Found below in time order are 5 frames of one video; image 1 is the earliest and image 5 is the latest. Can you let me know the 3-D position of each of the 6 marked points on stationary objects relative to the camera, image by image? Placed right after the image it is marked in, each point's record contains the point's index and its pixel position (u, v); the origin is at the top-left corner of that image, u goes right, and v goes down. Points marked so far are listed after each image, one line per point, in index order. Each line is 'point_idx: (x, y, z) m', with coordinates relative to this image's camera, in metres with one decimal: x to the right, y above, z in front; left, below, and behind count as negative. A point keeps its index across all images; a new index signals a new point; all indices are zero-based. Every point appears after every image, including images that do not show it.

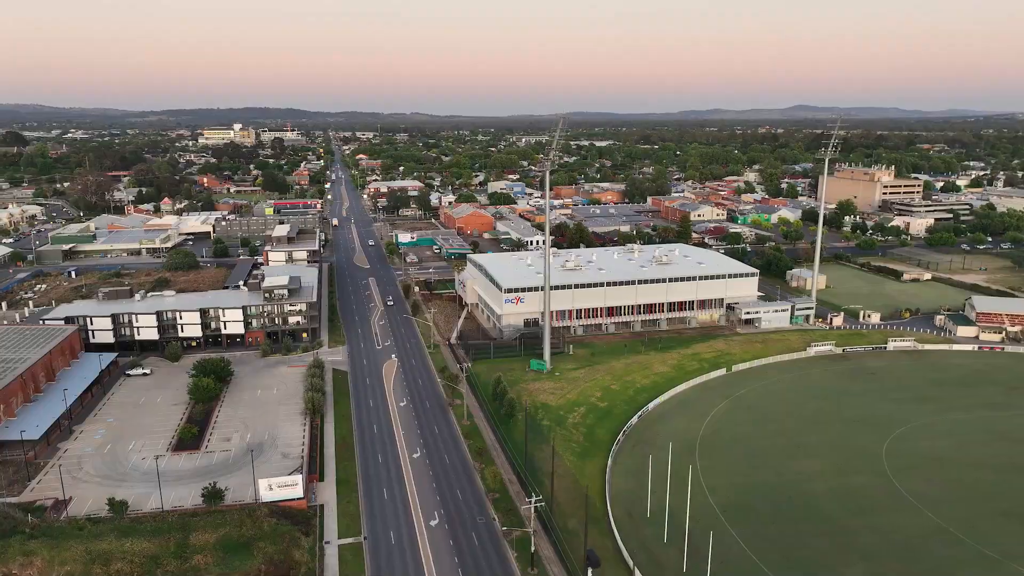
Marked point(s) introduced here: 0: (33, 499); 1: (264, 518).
0: (-12.1, -5.3, +16.1) m
1: (-5.9, -5.4, +15.1) m
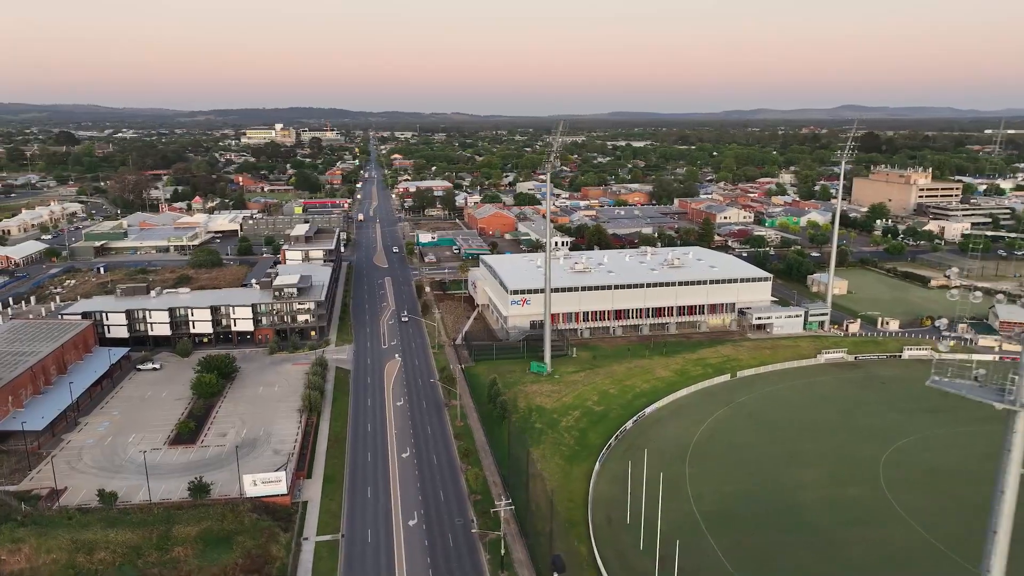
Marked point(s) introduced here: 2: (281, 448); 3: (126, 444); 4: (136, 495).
0: (-12.6, -5.2, +16.6) m
1: (-6.4, -5.4, +15.4) m
2: (-6.9, -4.8, +19.1) m
3: (-11.6, -4.7, +19.2) m
4: (-9.6, -5.3, +16.3) m
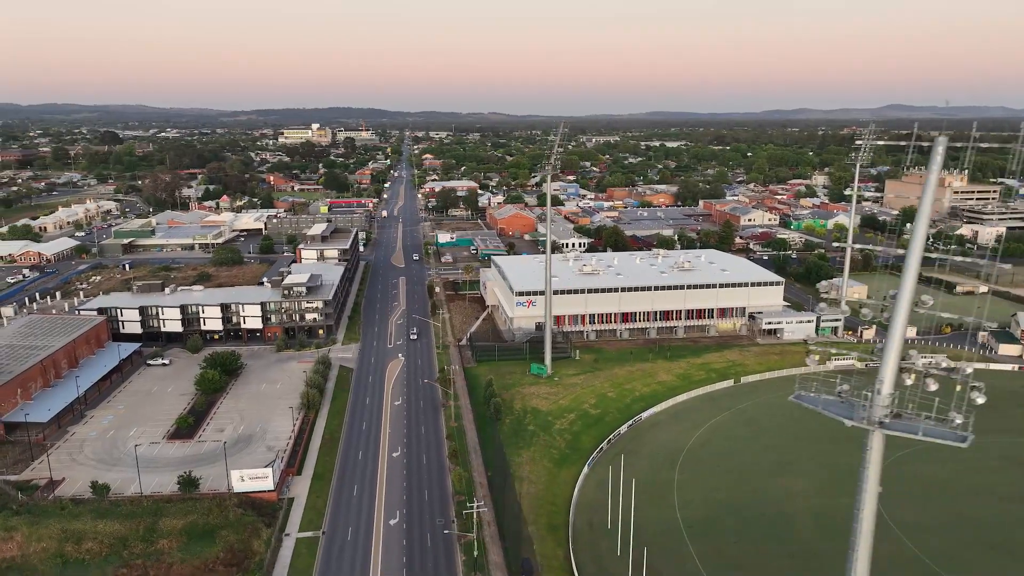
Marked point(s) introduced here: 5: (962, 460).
0: (-13.0, -5.1, +17.2) m
1: (-6.9, -5.4, +15.7) m
2: (-7.2, -4.8, +19.4) m
3: (-11.9, -4.6, +19.7) m
4: (-10.0, -5.2, +16.7) m
5: (+13.9, -5.3, +19.8) m
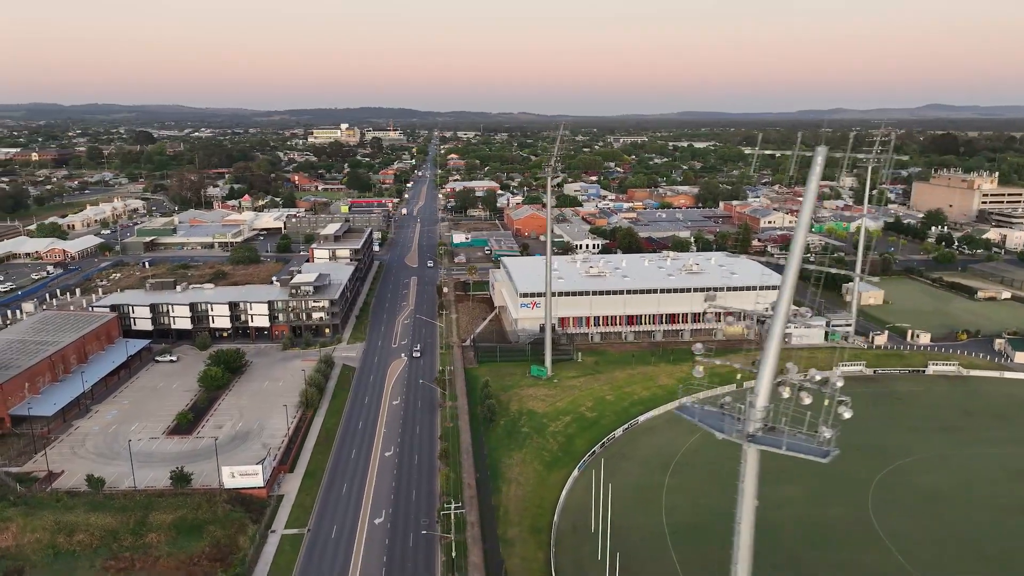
0: (-13.3, -5.0, +17.7) m
1: (-7.3, -5.4, +16.0) m
2: (-7.5, -4.7, +19.7) m
3: (-12.1, -4.6, +20.1) m
4: (-10.4, -5.2, +17.1) m
5: (+13.7, -5.5, +19.3) m
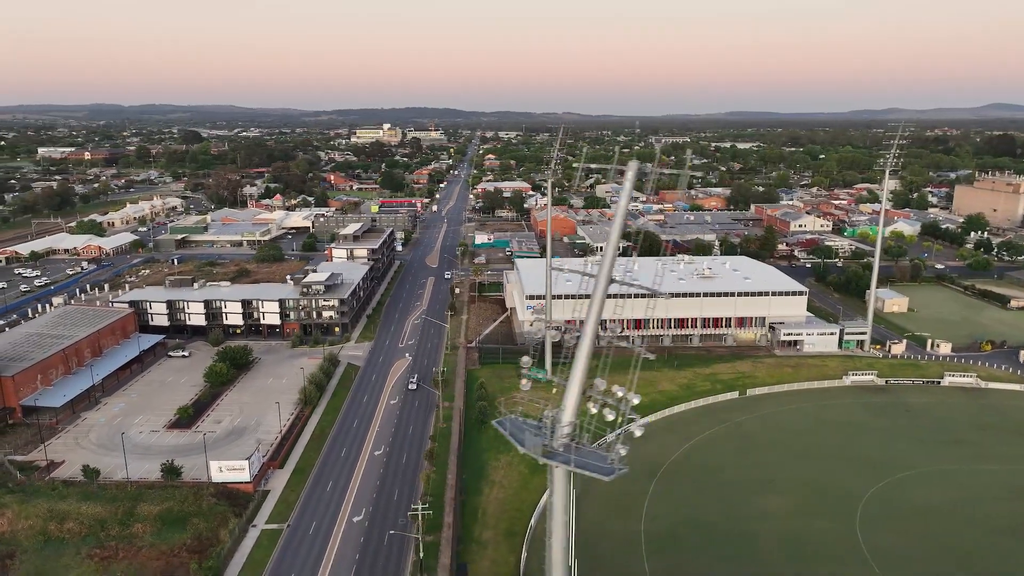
0: (-13.8, -4.9, +18.5) m
1: (-7.8, -5.4, +16.4) m
2: (-7.8, -4.7, +20.1) m
3: (-12.4, -4.5, +20.8) m
4: (-10.9, -5.1, +17.7) m
5: (+13.3, -5.8, +18.7) m
